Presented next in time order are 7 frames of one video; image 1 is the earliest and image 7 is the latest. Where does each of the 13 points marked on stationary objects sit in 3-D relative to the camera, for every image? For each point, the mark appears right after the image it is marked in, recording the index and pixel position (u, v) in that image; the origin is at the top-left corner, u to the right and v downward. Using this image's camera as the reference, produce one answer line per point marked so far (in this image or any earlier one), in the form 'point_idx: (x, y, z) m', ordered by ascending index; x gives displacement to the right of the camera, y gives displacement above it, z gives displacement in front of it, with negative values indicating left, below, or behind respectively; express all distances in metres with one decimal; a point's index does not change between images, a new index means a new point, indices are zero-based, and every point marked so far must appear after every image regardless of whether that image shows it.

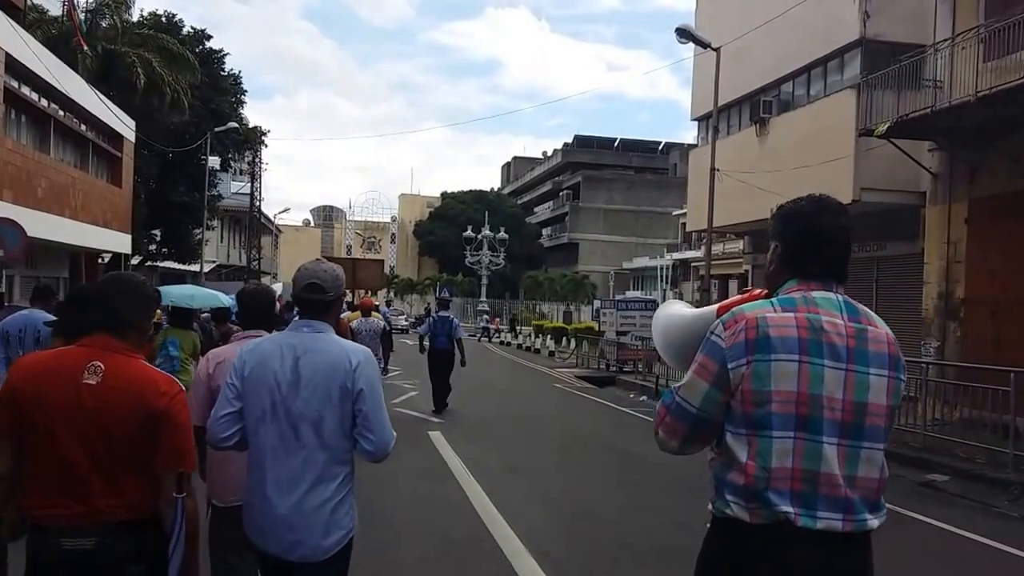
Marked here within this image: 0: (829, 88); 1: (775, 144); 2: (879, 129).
0: (+6.1, +3.9, +18.0) m
1: (+5.4, +3.0, +19.3) m
2: (+5.4, +2.3, +13.6) m
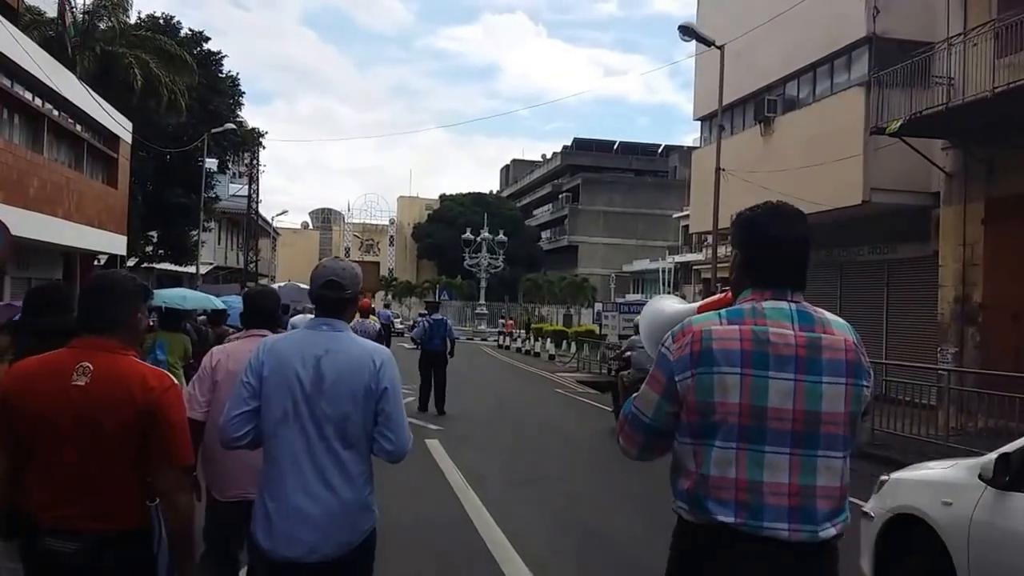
0: (+6.1, +3.8, +17.7) m
1: (+5.4, +2.9, +19.0) m
2: (+5.4, +2.3, +13.3) m
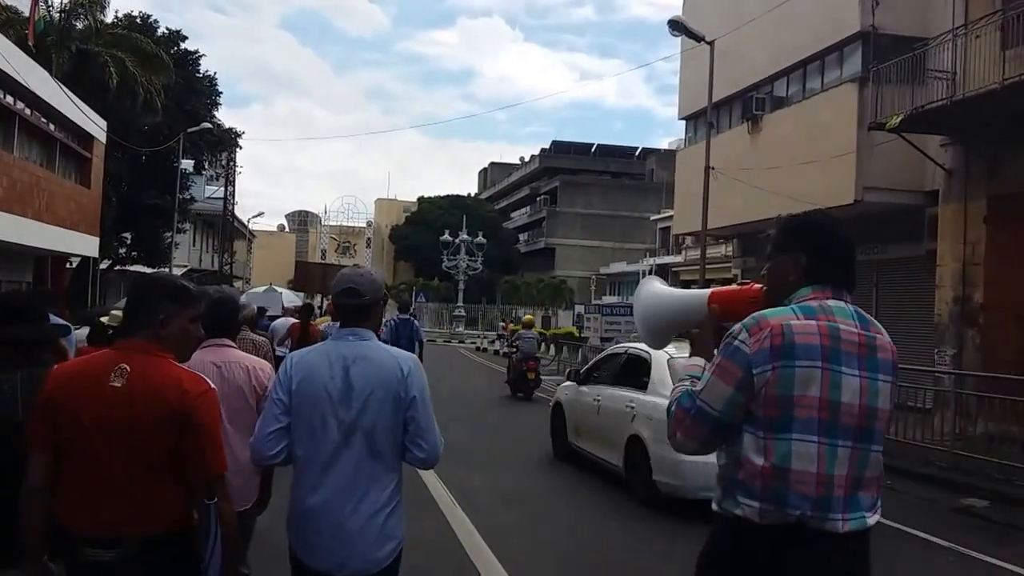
0: (+5.8, +3.8, +17.4) m
1: (+5.1, +2.9, +18.7) m
2: (+5.2, +2.3, +13.0) m
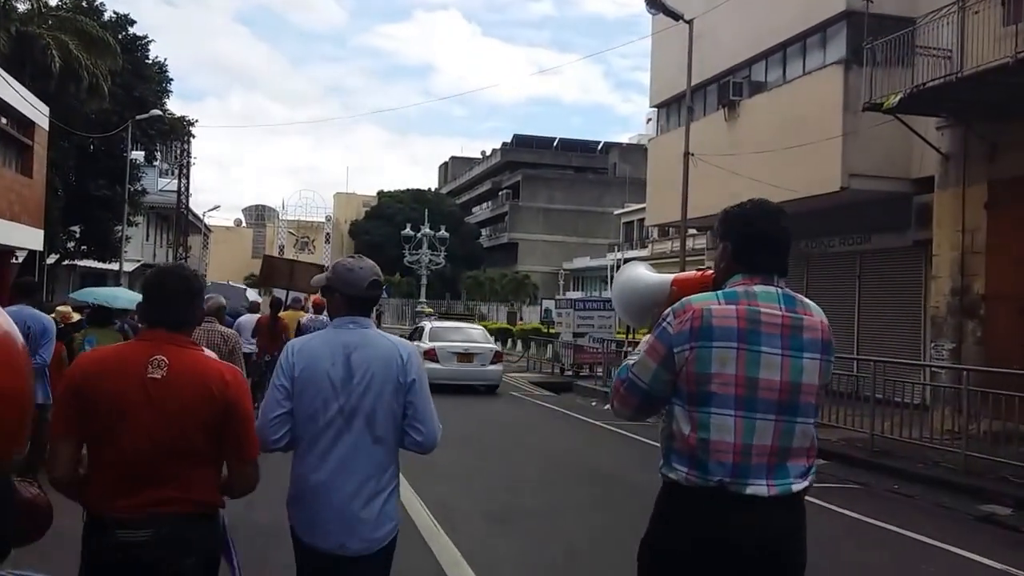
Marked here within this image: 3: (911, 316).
0: (+5.3, +3.9, +16.7) m
1: (+4.5, +3.1, +18.0) m
2: (+4.9, +2.4, +12.3) m
3: (+6.6, -0.5, +15.5) m
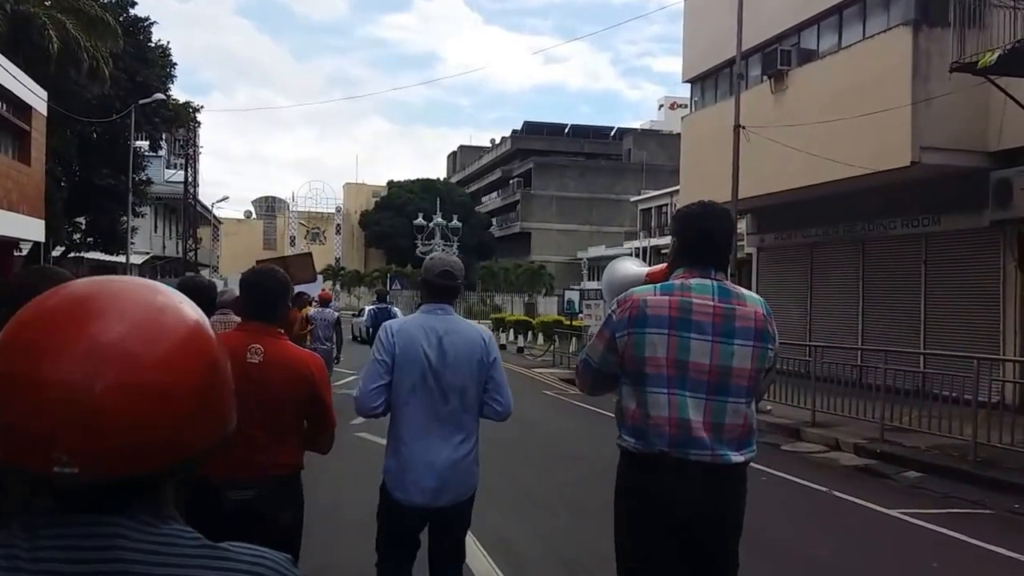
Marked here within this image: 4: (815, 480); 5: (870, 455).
0: (+5.8, +4.2, +15.2) m
1: (+5.0, +3.3, +16.5) m
2: (+5.3, +2.6, +10.8) m
3: (+7.1, -0.2, +14.1) m
4: (+3.5, -2.2, +10.8) m
5: (+4.6, -2.2, +12.1) m
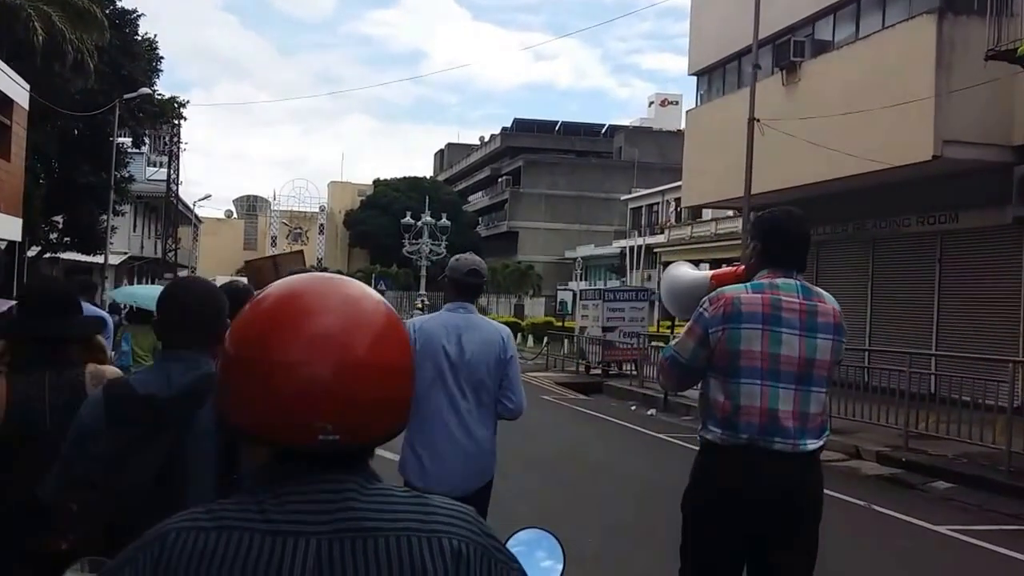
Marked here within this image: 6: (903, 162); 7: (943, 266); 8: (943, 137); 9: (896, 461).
0: (+5.8, +4.2, +14.7) m
1: (+5.1, +3.3, +16.0) m
2: (+5.4, +2.6, +10.3) m
3: (+7.2, -0.2, +13.6) m
4: (+3.6, -2.2, +10.3) m
5: (+4.7, -2.2, +11.6) m
6: (+5.6, +1.8, +13.6) m
7: (+6.9, +0.4, +14.8) m
8: (+5.9, +2.1, +12.9) m
9: (+4.8, -2.2, +11.7) m
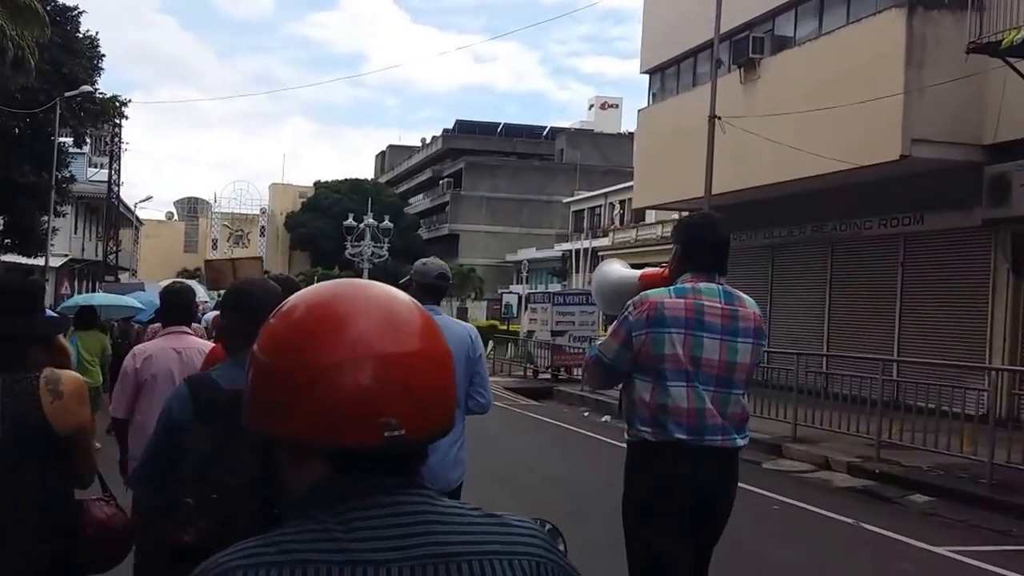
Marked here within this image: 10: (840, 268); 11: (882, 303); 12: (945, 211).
0: (+5.3, +4.2, +15.0) m
1: (+4.5, +3.3, +16.2) m
2: (+5.2, +2.6, +10.5) m
3: (+6.8, -0.2, +13.9) m
4: (+3.4, -2.2, +10.4) m
5: (+4.4, -2.2, +11.8) m
6: (+5.2, +1.8, +13.8) m
7: (+6.4, +0.4, +15.1) m
8: (+5.5, +2.1, +13.2) m
9: (+4.5, -2.1, +11.8) m
10: (+5.9, +0.5, +17.0) m
11: (+6.2, -0.2, +16.0) m
12: (+6.5, +1.2, +14.3) m
